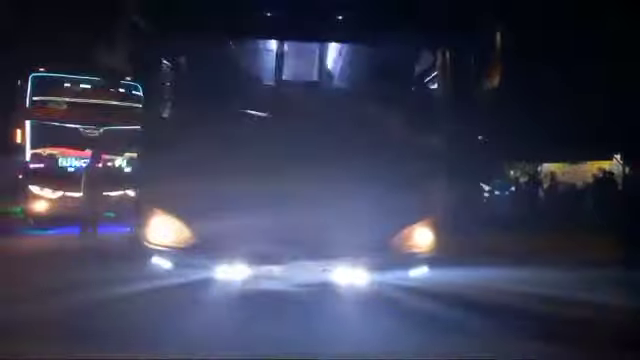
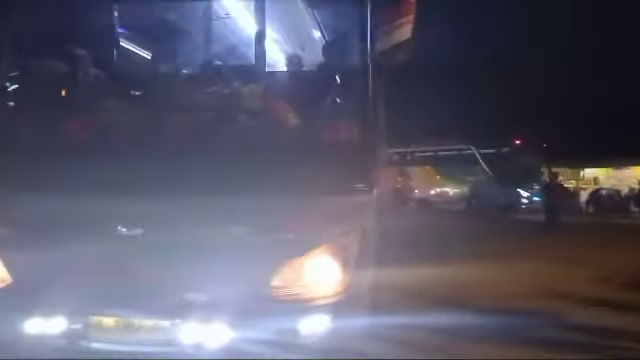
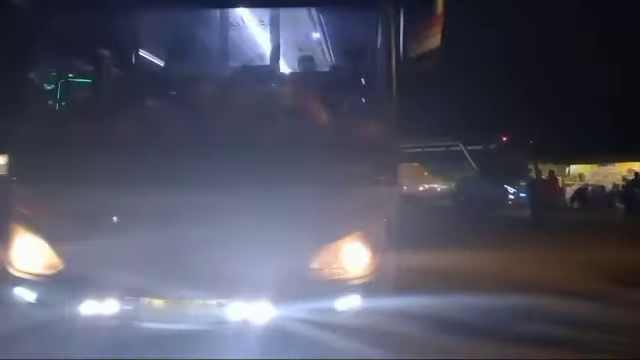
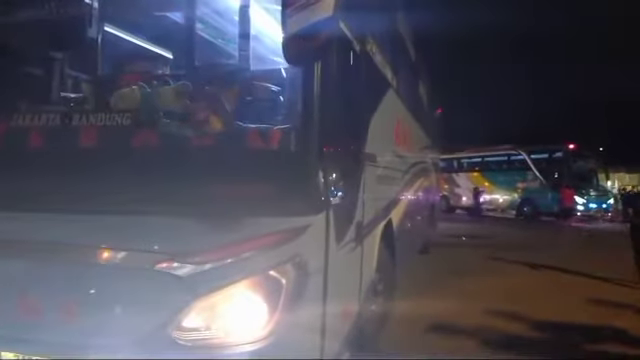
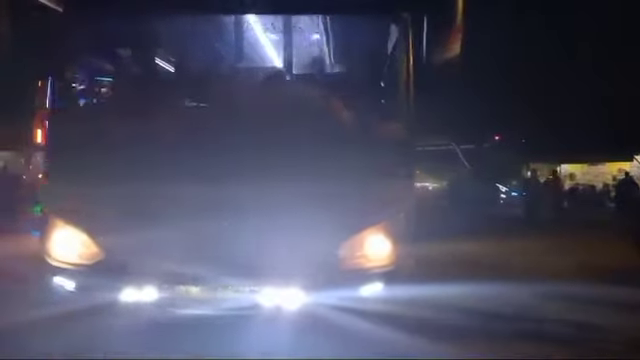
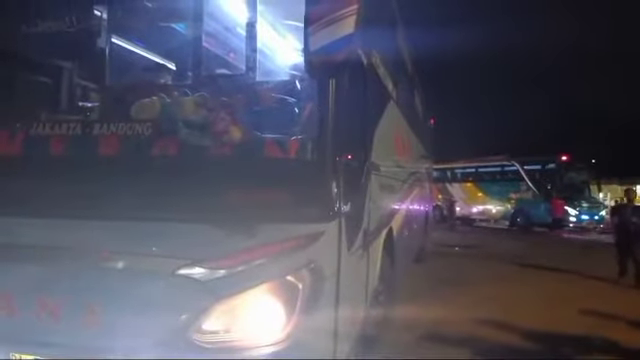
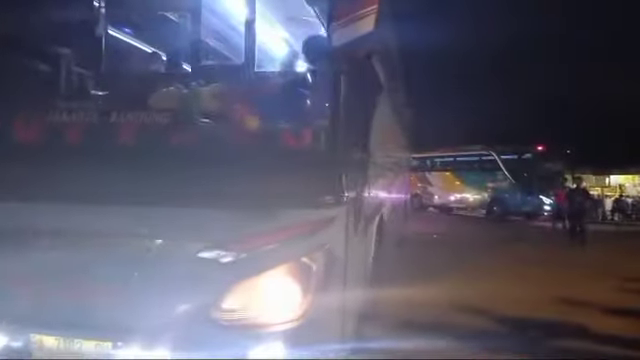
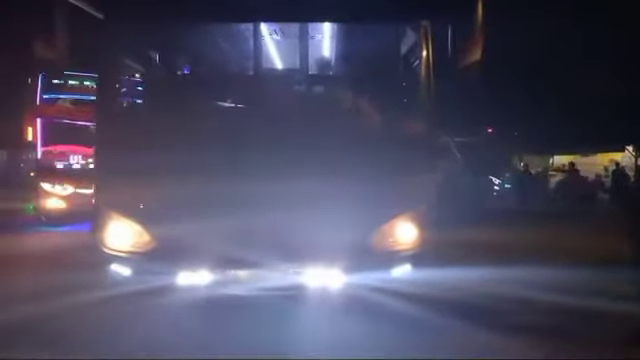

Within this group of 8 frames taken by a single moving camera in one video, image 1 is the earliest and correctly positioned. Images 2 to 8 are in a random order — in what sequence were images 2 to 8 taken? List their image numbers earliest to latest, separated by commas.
8, 5, 3, 2, 7, 6, 4
